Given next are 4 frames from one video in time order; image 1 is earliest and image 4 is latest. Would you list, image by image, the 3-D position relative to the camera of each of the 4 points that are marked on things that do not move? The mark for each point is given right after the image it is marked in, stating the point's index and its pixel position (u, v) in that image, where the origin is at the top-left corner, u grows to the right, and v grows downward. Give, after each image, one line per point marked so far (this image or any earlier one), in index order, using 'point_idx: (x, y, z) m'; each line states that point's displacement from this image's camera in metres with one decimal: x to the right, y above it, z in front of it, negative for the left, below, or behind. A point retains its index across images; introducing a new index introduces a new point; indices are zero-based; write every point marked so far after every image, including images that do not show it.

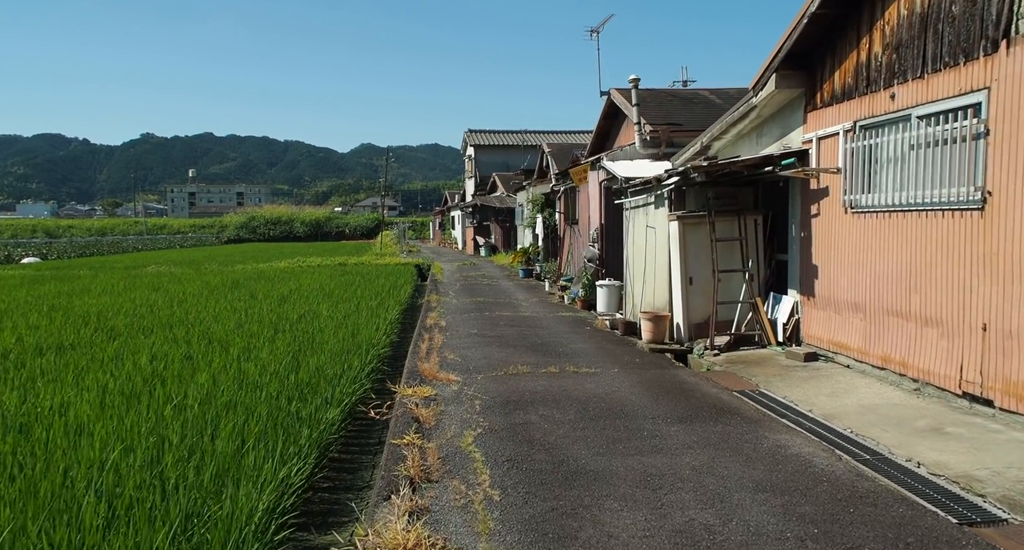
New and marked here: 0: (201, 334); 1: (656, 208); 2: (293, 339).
0: (-3.2, -0.6, +8.7) m
1: (+1.6, +0.7, +9.2) m
2: (-2.2, -0.6, +8.4) m
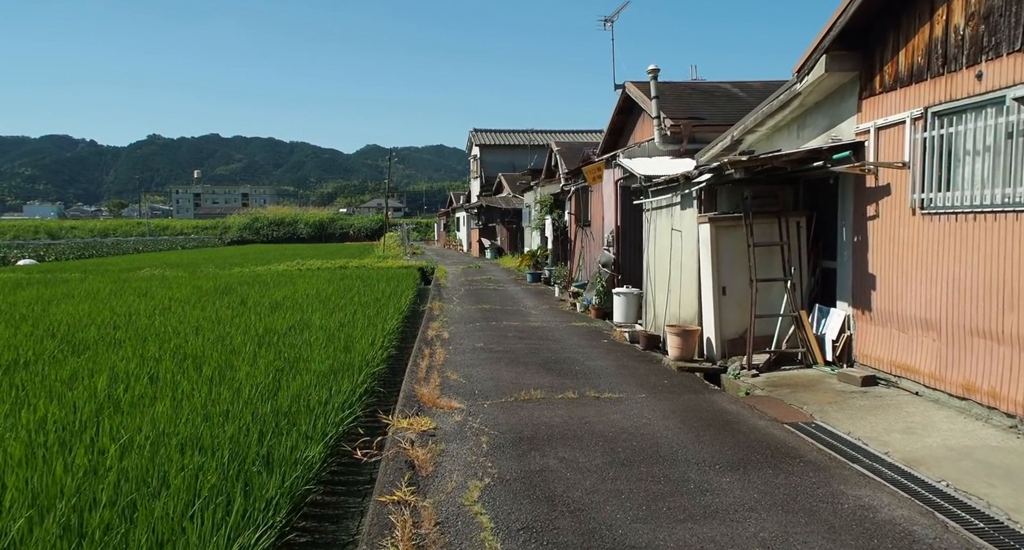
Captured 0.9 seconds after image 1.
0: (-3.1, -0.7, +7.8) m
1: (+1.7, +0.6, +8.3) m
2: (-2.1, -0.7, +7.5) m
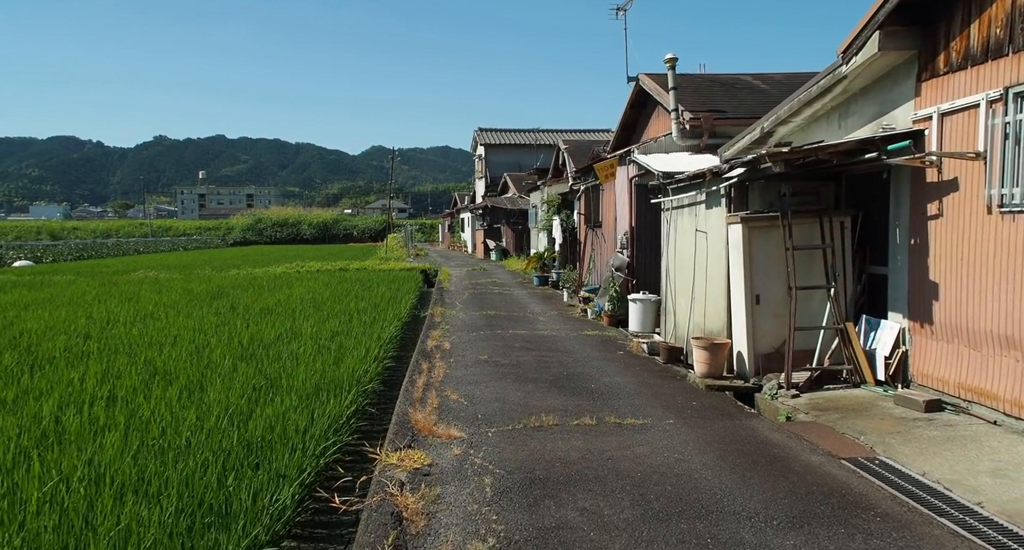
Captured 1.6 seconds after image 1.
0: (-3.0, -0.7, +7.0) m
1: (+1.7, +0.6, +7.5) m
2: (-2.0, -0.8, +6.7) m
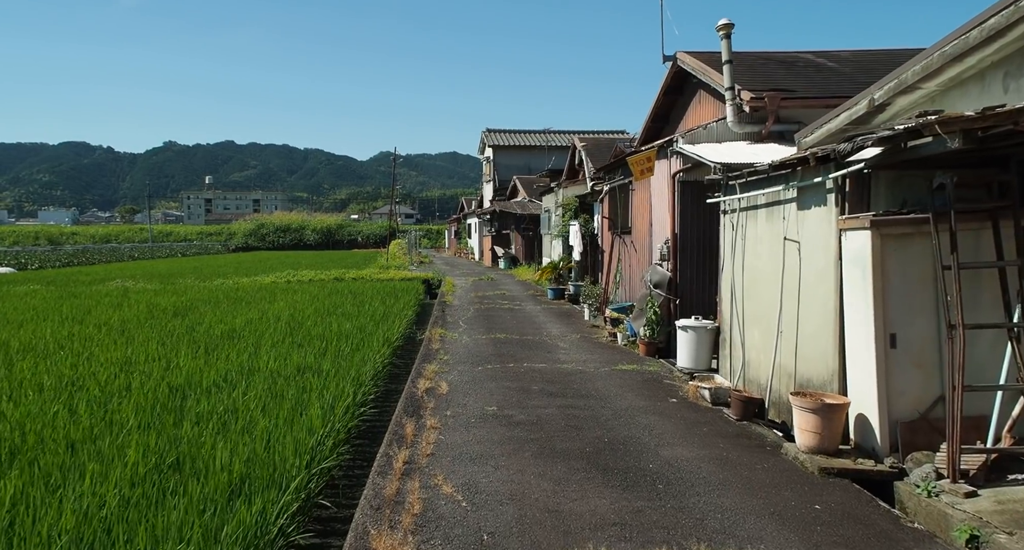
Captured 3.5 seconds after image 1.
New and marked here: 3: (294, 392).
0: (-2.9, -0.9, +4.9) m
1: (+1.9, +0.4, +5.4) m
2: (-1.9, -0.9, +4.7) m
3: (-1.6, -0.9, +6.2) m
